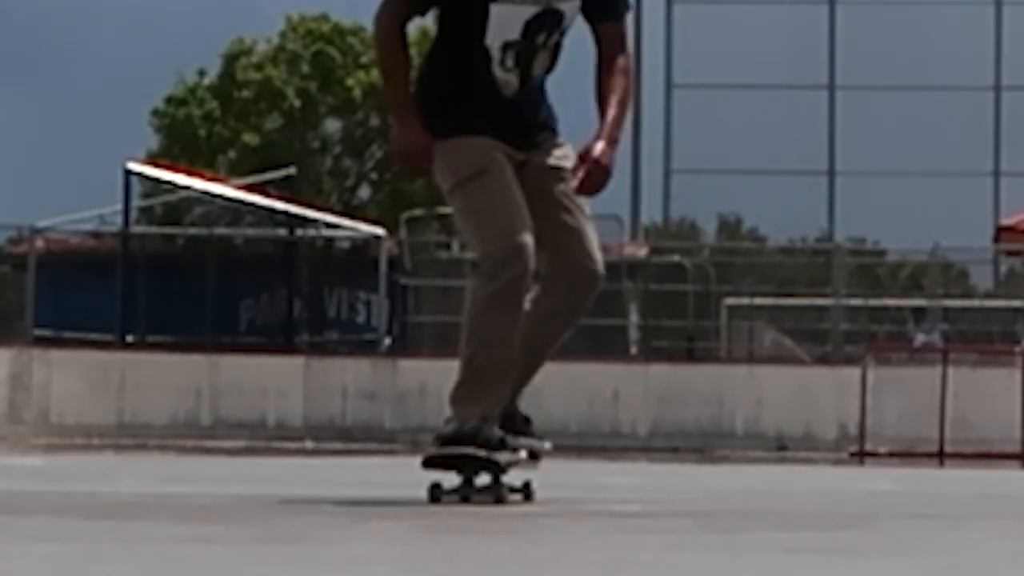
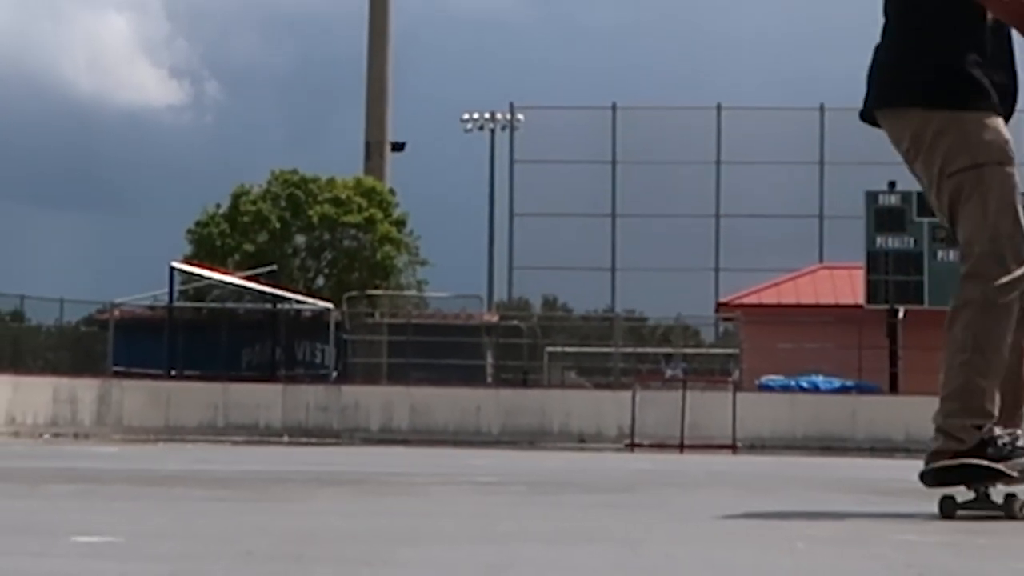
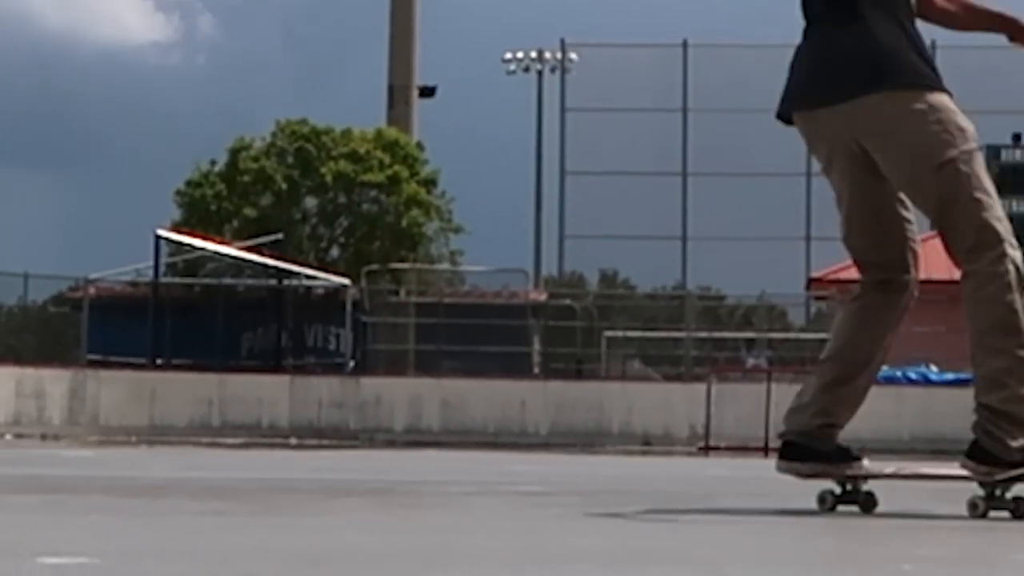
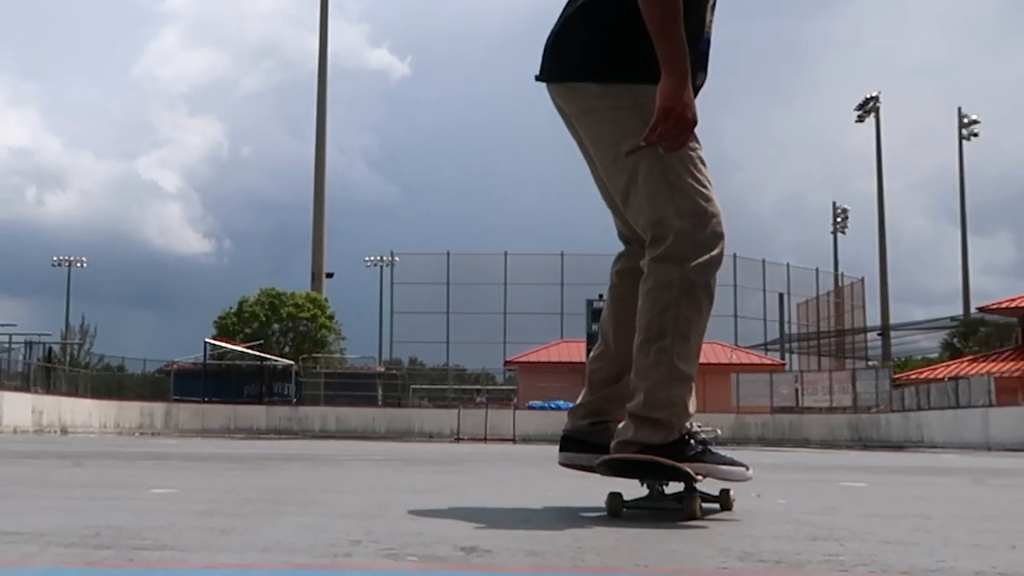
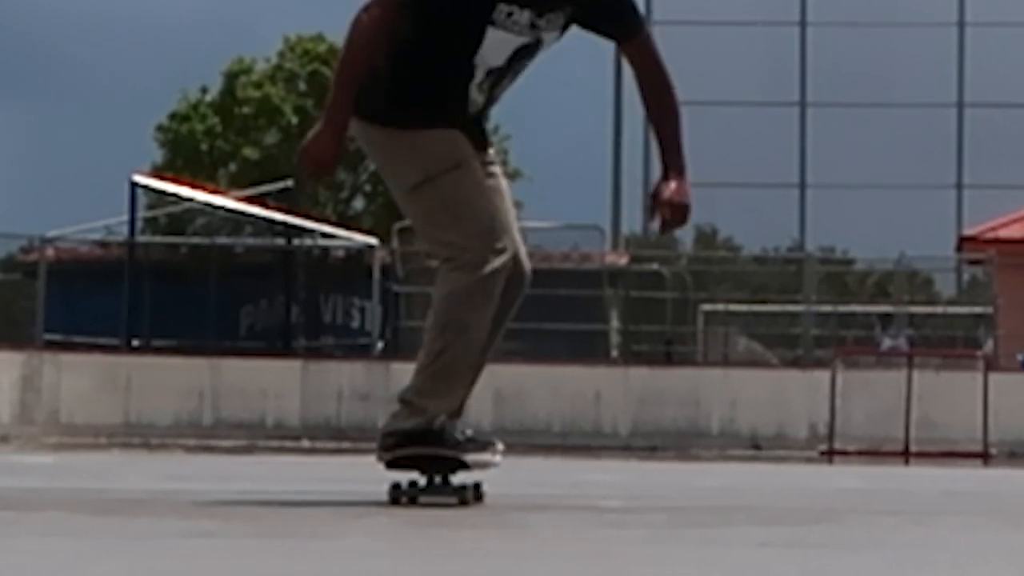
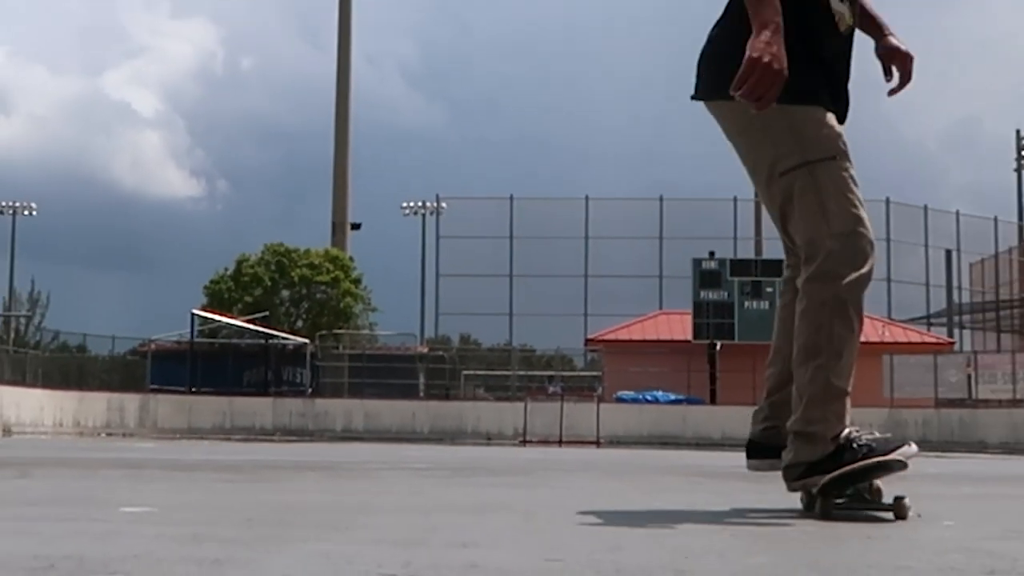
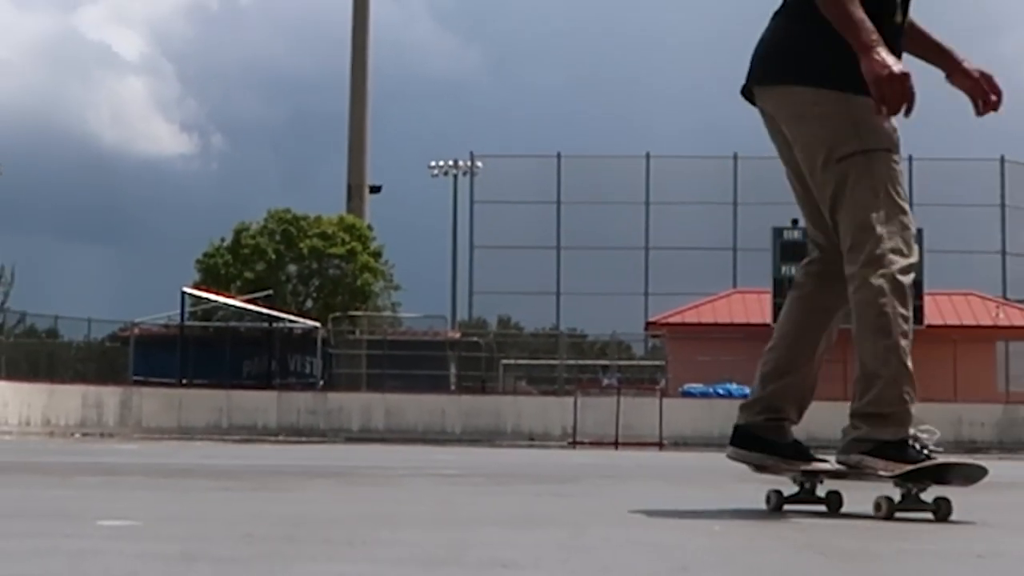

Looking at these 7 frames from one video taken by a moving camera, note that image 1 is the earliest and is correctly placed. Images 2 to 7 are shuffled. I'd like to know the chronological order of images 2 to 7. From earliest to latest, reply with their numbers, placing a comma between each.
5, 3, 2, 7, 6, 4
